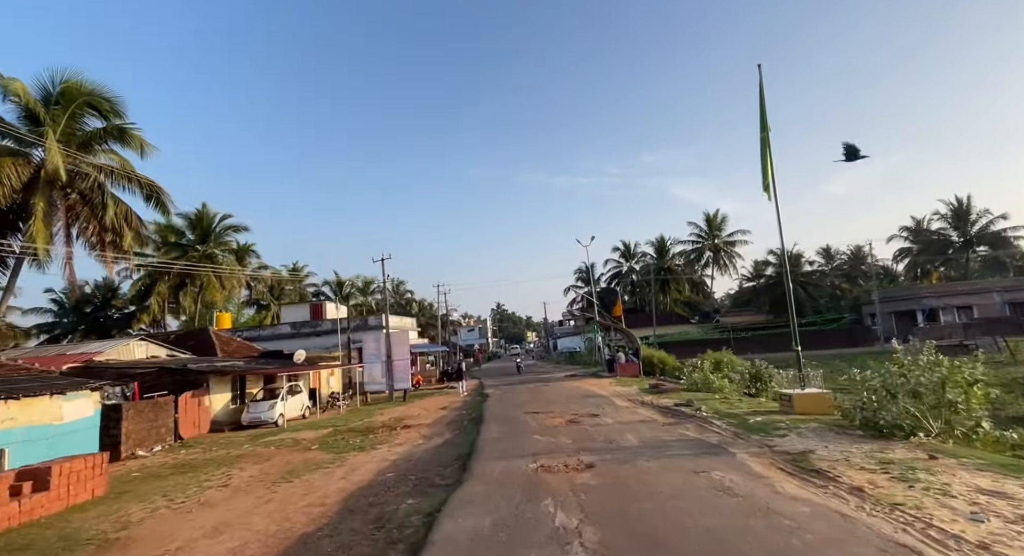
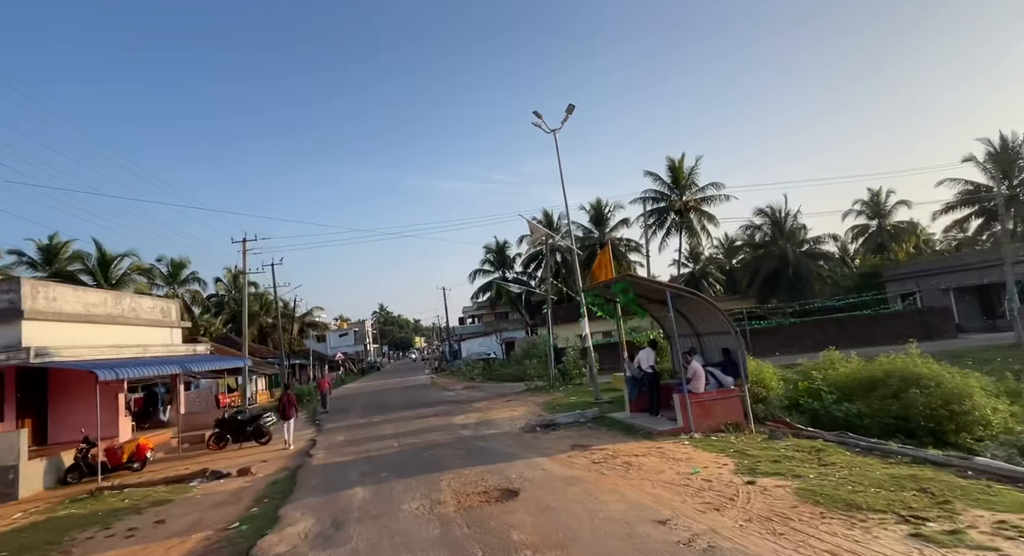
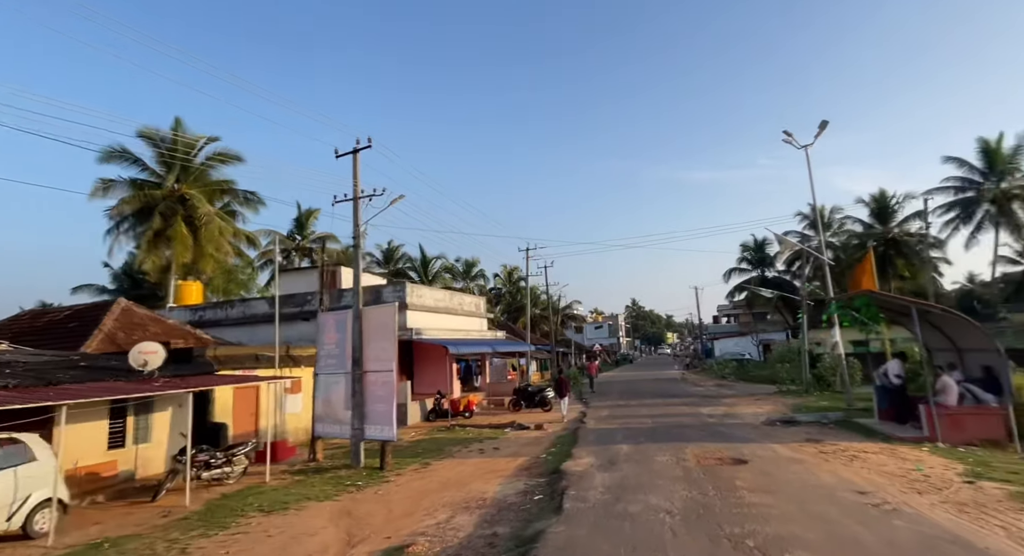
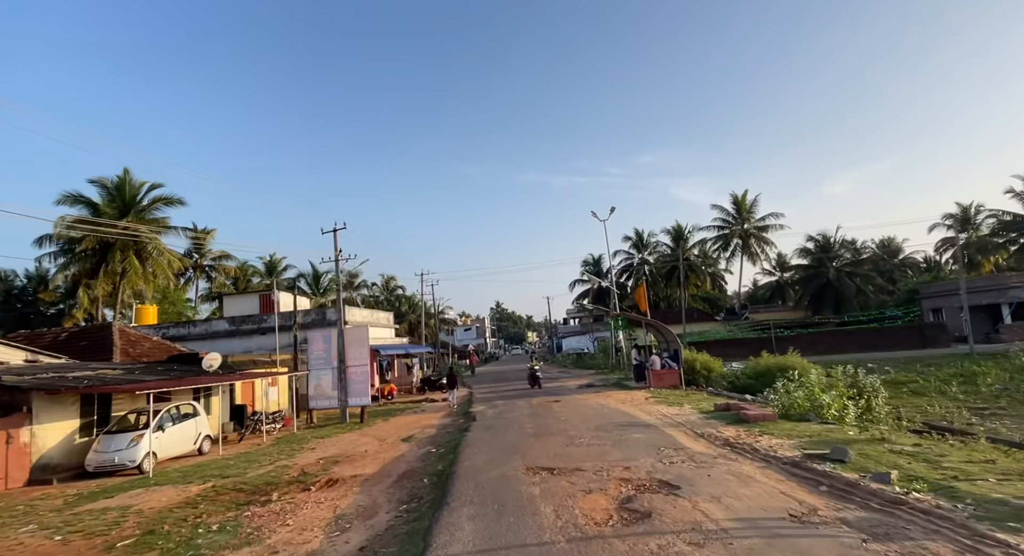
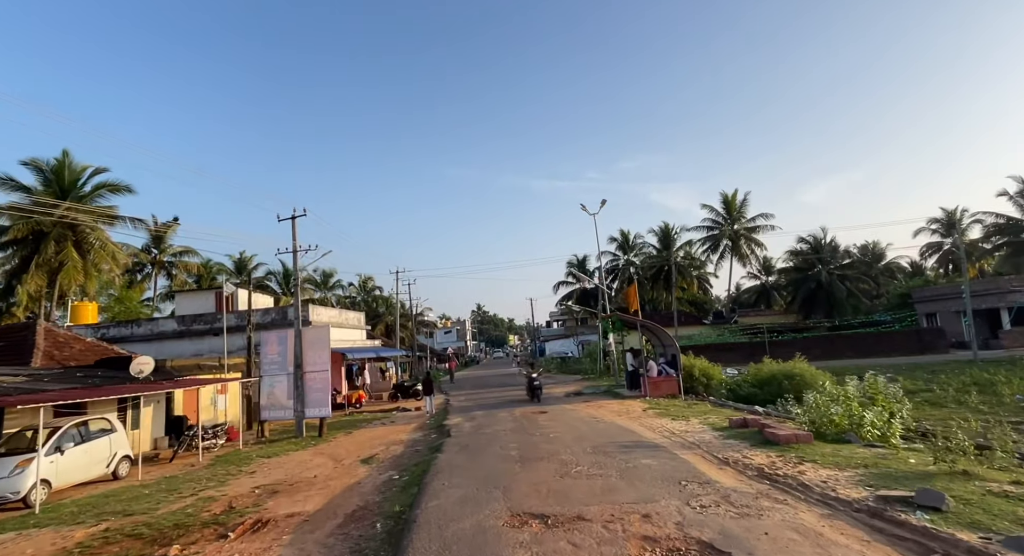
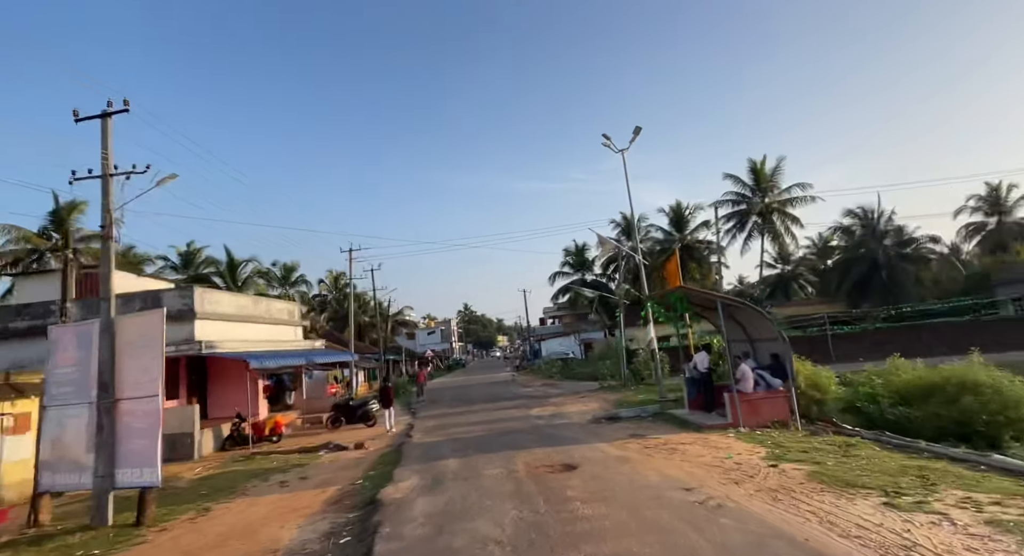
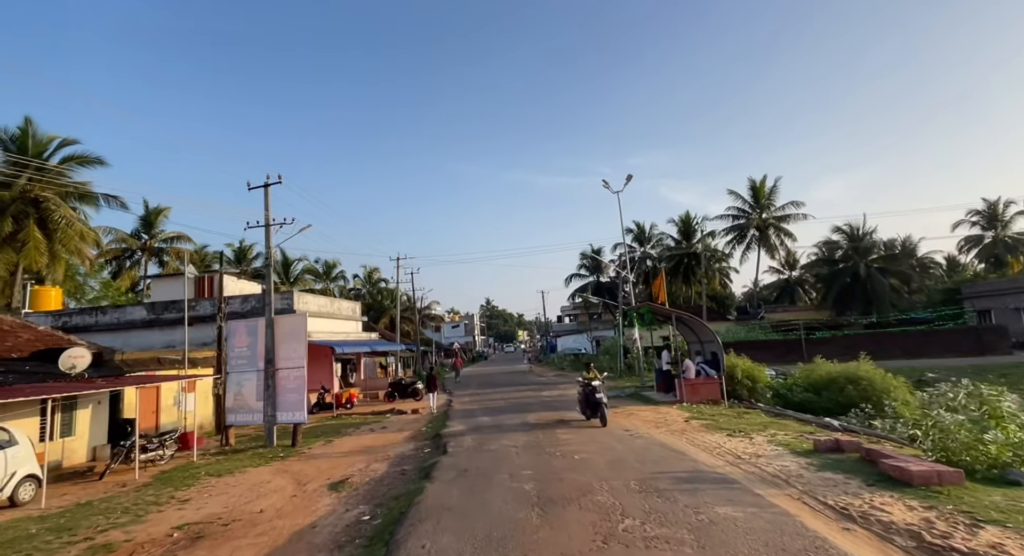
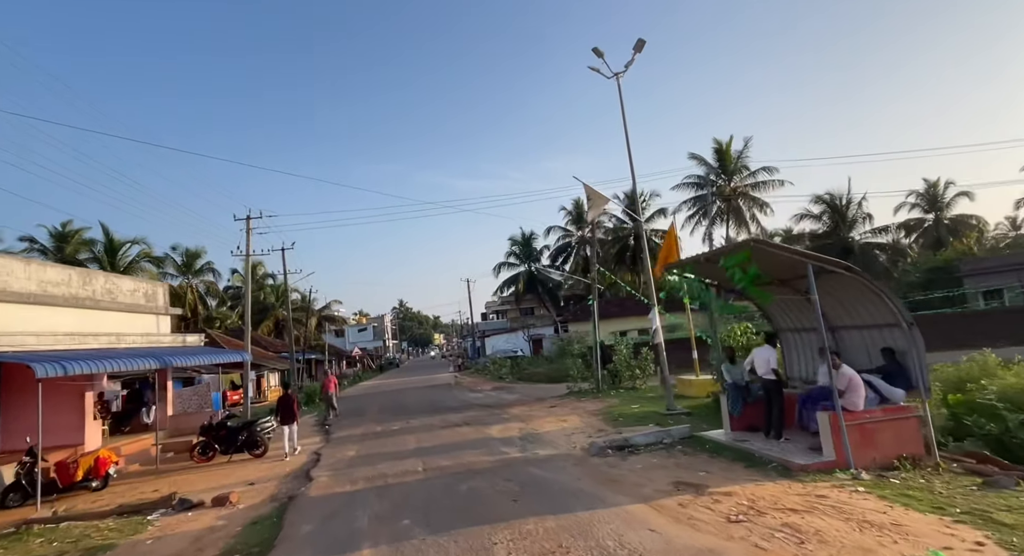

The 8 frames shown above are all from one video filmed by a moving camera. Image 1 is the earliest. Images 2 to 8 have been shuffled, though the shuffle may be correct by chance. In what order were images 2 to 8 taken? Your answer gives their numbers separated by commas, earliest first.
4, 5, 7, 3, 6, 2, 8
